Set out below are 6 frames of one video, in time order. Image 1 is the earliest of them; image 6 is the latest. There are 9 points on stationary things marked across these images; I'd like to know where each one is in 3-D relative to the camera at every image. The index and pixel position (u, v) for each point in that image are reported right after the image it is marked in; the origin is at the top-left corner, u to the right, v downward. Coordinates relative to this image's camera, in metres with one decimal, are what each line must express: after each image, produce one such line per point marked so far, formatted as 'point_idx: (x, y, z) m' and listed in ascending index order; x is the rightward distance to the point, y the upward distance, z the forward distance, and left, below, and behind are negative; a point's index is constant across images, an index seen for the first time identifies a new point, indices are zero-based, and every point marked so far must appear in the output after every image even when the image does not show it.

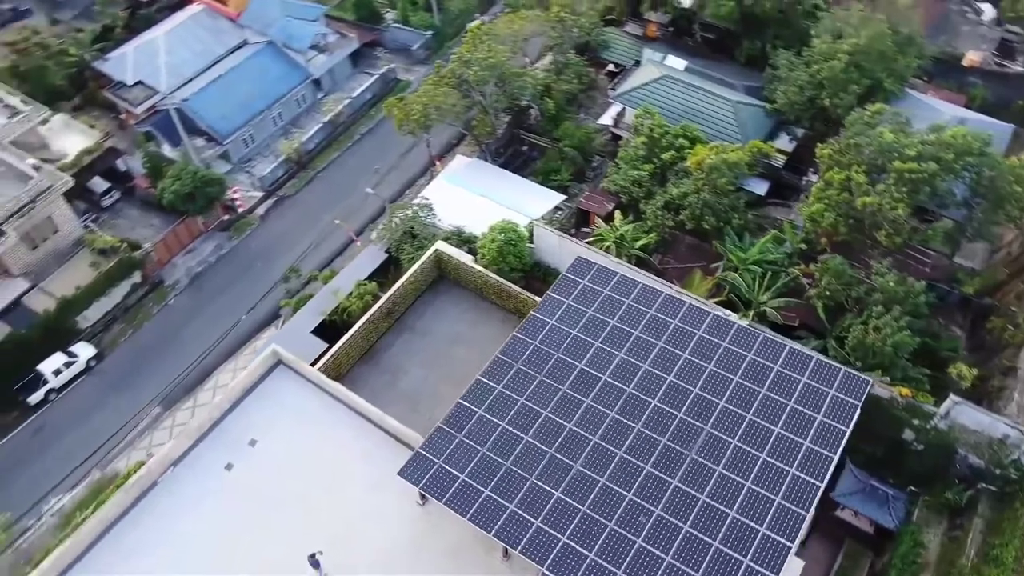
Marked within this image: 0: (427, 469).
0: (-1.6, -3.4, +14.5) m
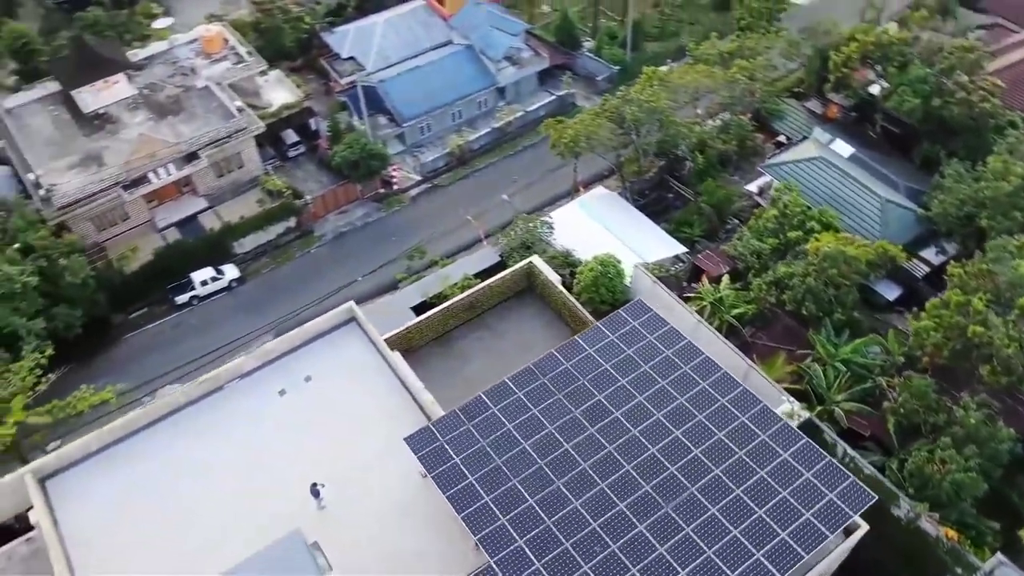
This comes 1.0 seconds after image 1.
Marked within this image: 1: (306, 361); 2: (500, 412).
0: (-1.7, -3.2, +15.9) m
1: (-5.0, -1.8, +19.1) m
2: (-0.3, -2.6, +16.4) m
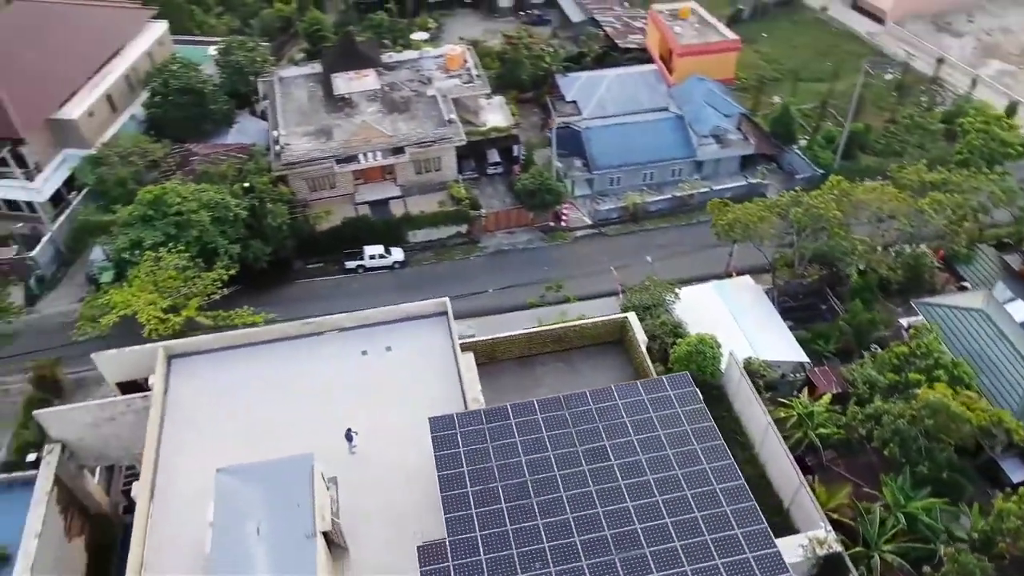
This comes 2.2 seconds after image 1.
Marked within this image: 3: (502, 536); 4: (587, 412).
0: (-1.6, -3.3, +18.1) m
1: (-3.4, -1.3, +22.1) m
2: (+0.1, -3.2, +18.2) m
3: (-0.2, -5.1, +16.0) m
4: (+1.8, -2.9, +18.4) m
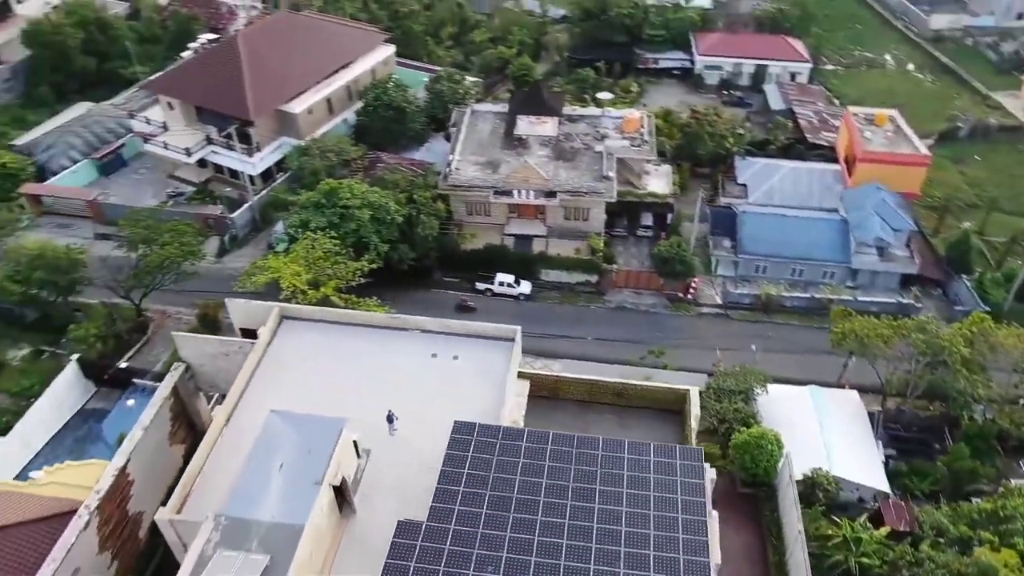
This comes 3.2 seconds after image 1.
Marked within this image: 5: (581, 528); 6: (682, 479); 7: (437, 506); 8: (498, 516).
0: (-1.2, -3.8, +20.1) m
1: (-1.5, -1.9, +24.5) m
2: (+0.3, -4.1, +19.8) m
3: (-0.9, -5.6, +17.7) m
4: (+2.1, -4.2, +19.7) m
5: (+1.6, -5.5, +17.9) m
6: (+4.2, -4.7, +19.1) m
7: (-1.8, -5.2, +18.4) m
8: (-0.3, -5.3, +18.1) m
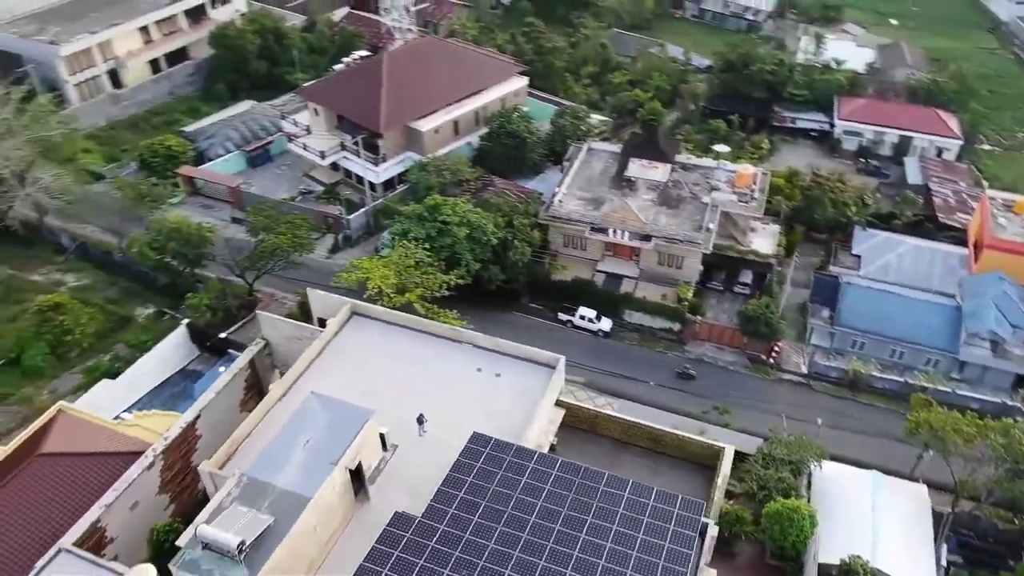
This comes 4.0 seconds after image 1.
0: (-0.9, -4.3, +21.2) m
1: (-0.1, -2.6, +25.6) m
2: (+0.5, -4.8, +20.6) m
3: (-1.3, -6.0, +18.7) m
4: (+2.2, -5.2, +20.1) m
5: (+1.2, -6.3, +18.4) m
6: (+4.0, -5.9, +19.1) m
7: (-1.9, -5.5, +19.5) m
8: (-0.6, -5.8, +19.0) m
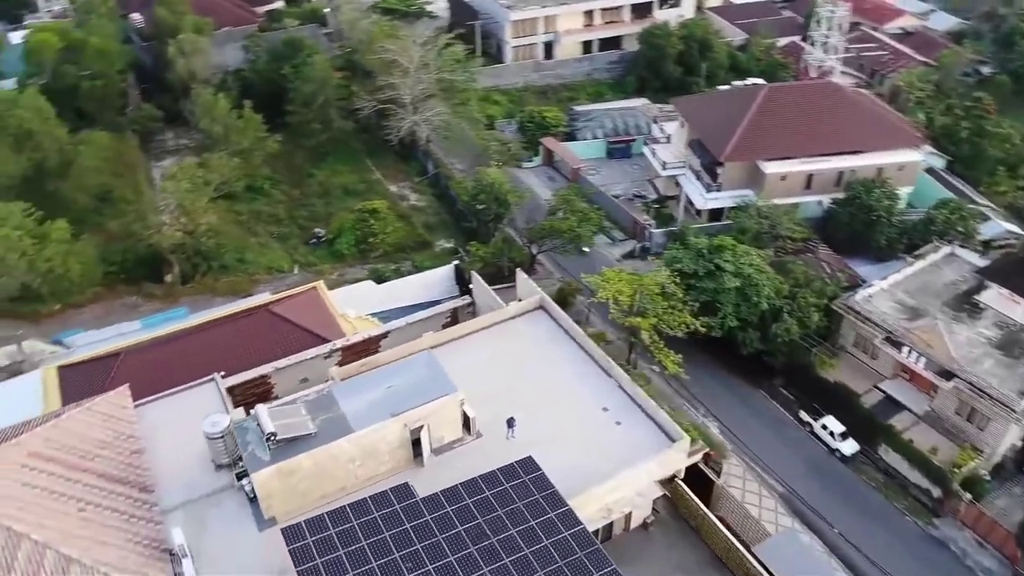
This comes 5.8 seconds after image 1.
0: (+0.3, -4.7, +20.4) m
1: (+3.7, -4.0, +23.7) m
2: (+0.9, -5.7, +19.2) m
3: (-1.9, -5.9, +18.6) m
4: (+1.8, -6.6, +18.0) m
5: (-0.2, -7.1, +17.2) m
6: (+2.6, -7.8, +16.3) m
7: (-1.8, -5.3, +19.5) m
8: (-1.1, -6.0, +18.5) m
